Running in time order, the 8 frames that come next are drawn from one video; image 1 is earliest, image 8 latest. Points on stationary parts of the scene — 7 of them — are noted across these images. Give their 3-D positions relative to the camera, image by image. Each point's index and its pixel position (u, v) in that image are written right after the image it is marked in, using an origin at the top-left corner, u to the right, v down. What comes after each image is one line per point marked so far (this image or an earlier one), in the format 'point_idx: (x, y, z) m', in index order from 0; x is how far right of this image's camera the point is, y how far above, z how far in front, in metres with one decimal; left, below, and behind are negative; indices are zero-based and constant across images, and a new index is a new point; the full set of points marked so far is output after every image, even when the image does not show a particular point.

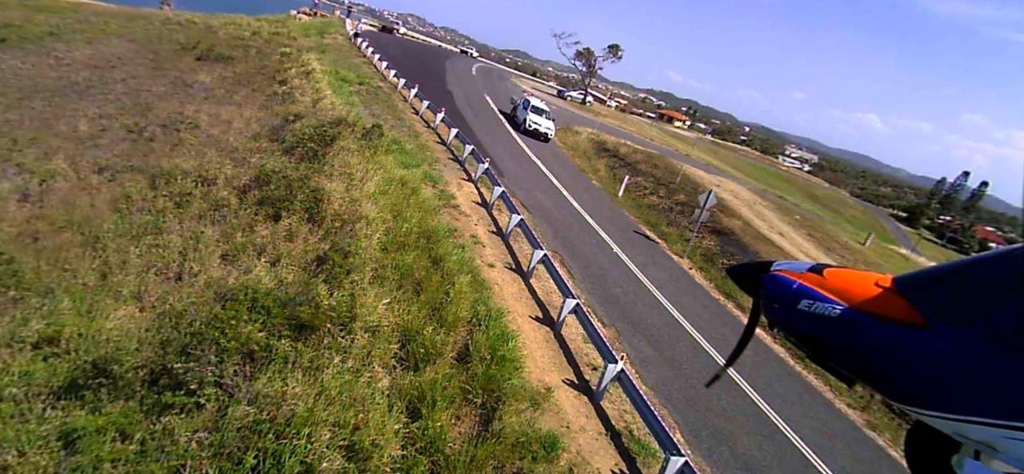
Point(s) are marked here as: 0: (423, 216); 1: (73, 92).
0: (-1.7, +0.4, +11.7) m
1: (-12.6, +4.2, +17.2) m
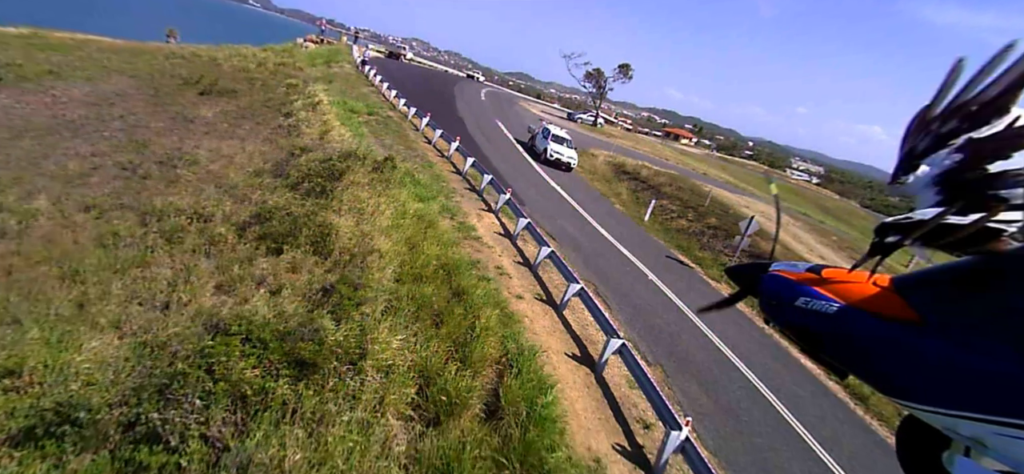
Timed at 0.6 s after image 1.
0: (-1.2, -0.5, +10.5) m
1: (-12.1, +2.8, +16.3) m
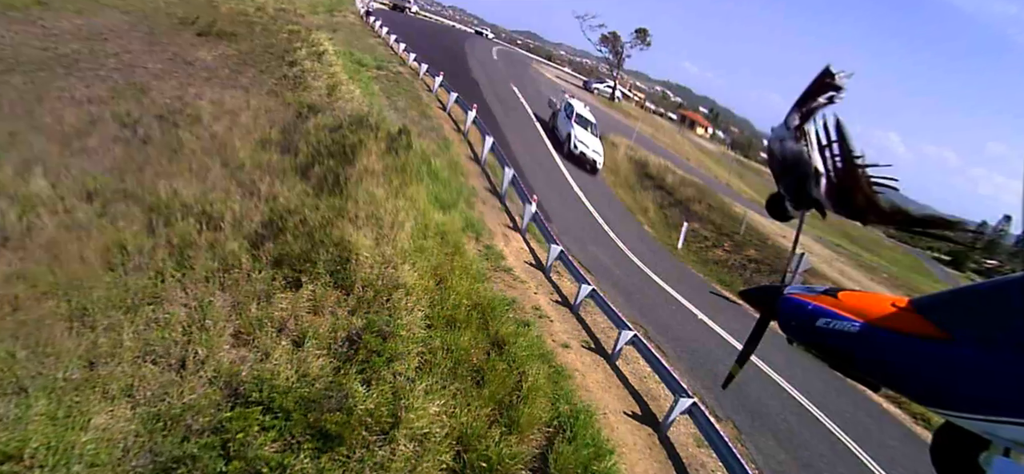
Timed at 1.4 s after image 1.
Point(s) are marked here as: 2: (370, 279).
0: (-0.8, -0.6, +10.1) m
1: (-11.6, +3.8, +15.4) m
2: (-2.3, -0.6, +9.5) m
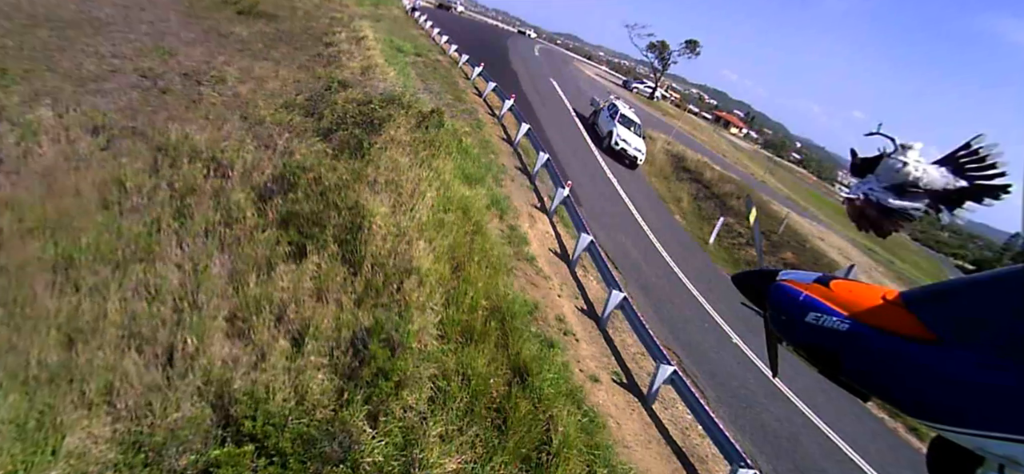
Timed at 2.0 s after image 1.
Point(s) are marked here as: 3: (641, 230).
0: (-0.2, -0.6, +9.0) m
1: (-10.4, +4.7, +14.6) m
2: (-1.7, -0.4, +8.3) m
3: (+3.2, +0.1, +14.8) m
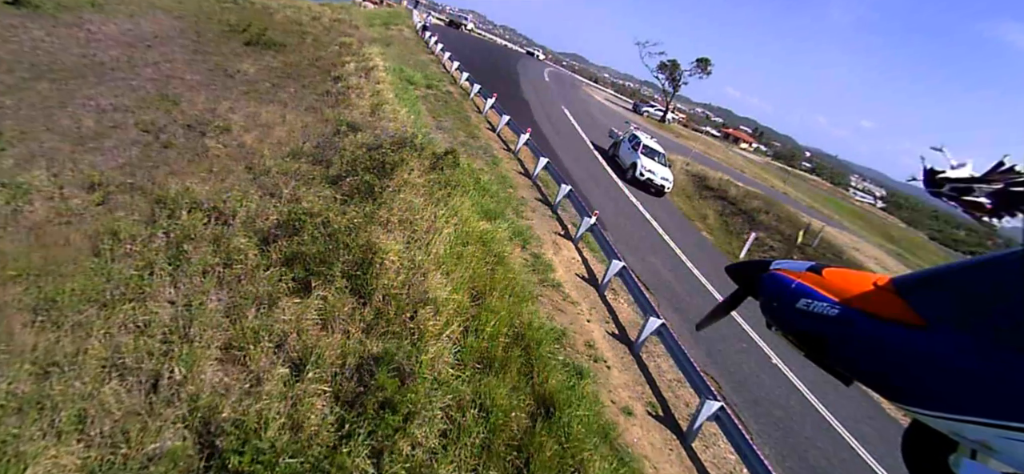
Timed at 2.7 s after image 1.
0: (+0.1, -0.8, +8.3) m
1: (-10.1, +3.9, +14.4) m
2: (-1.5, -0.6, +7.7) m
3: (+3.6, -0.2, +14.0) m
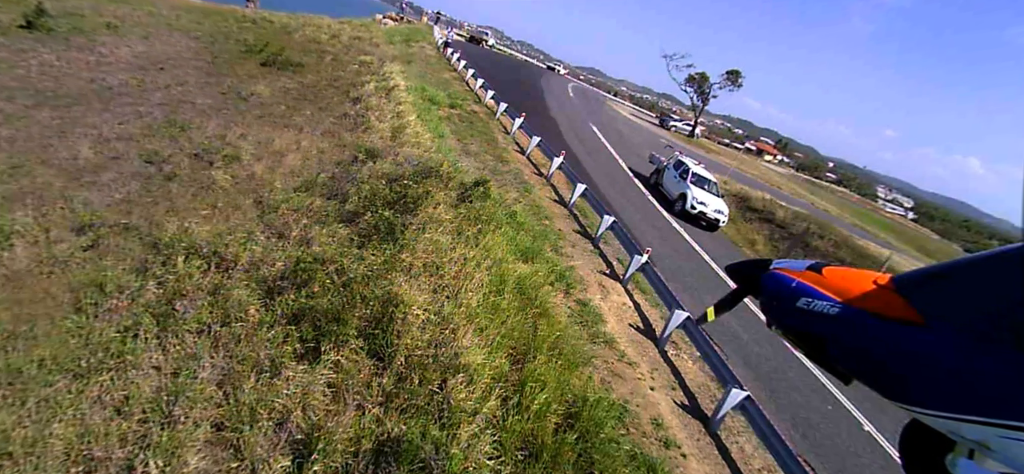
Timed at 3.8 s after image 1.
0: (+0.6, -1.4, +7.0) m
1: (-9.4, +3.1, +13.6) m
2: (-1.0, -1.2, +6.5) m
3: (+4.3, -0.9, +12.7) m
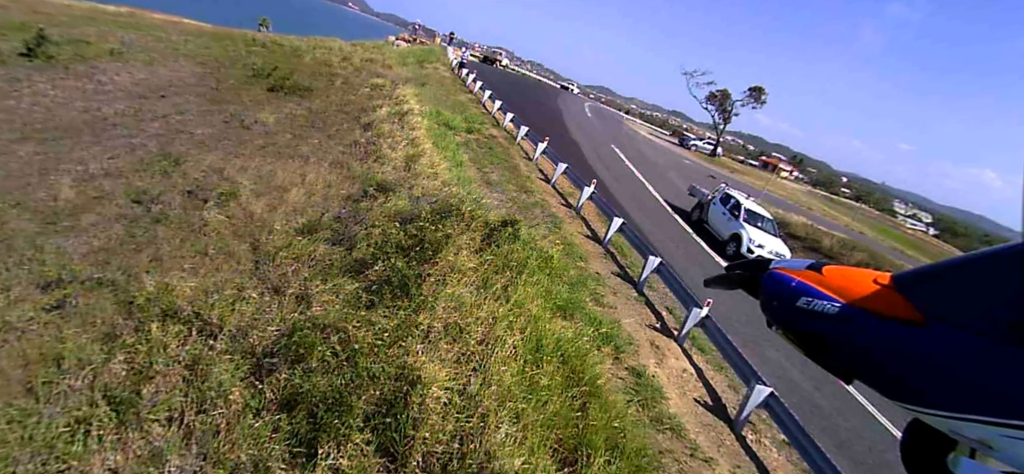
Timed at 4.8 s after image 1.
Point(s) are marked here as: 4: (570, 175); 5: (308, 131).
0: (+1.0, -2.0, +5.7) m
1: (-8.9, +2.2, +12.6) m
2: (-0.6, -1.8, +5.2) m
3: (+4.9, -1.6, +11.3) m
4: (+1.3, +1.4, +13.6) m
5: (-5.1, +2.6, +15.1) m
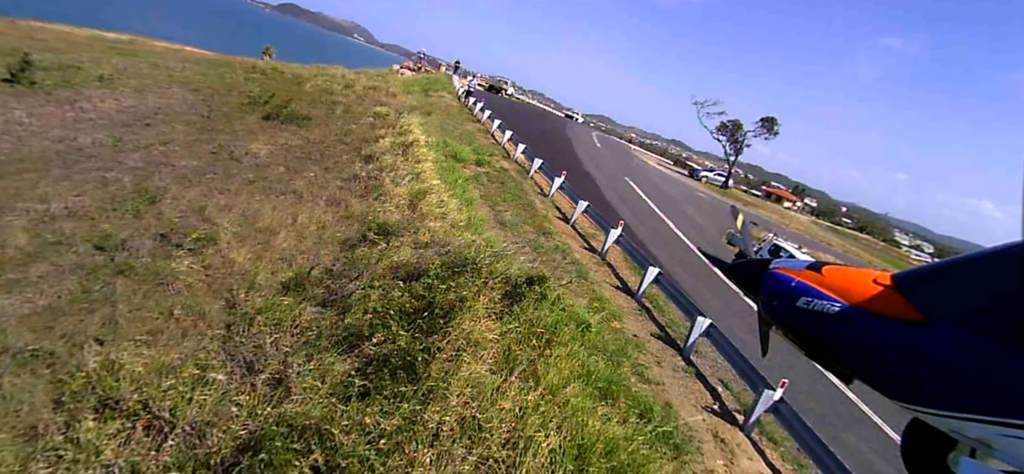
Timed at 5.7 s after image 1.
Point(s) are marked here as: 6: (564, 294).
0: (+1.3, -2.6, +4.2) m
1: (-8.6, +1.4, +11.4) m
2: (-0.3, -2.3, +3.8) m
3: (+5.2, -2.5, +9.8) m
4: (+1.6, +0.5, +12.3) m
5: (-4.8, +1.7, +13.8) m
6: (+0.6, -0.8, +7.8) m
